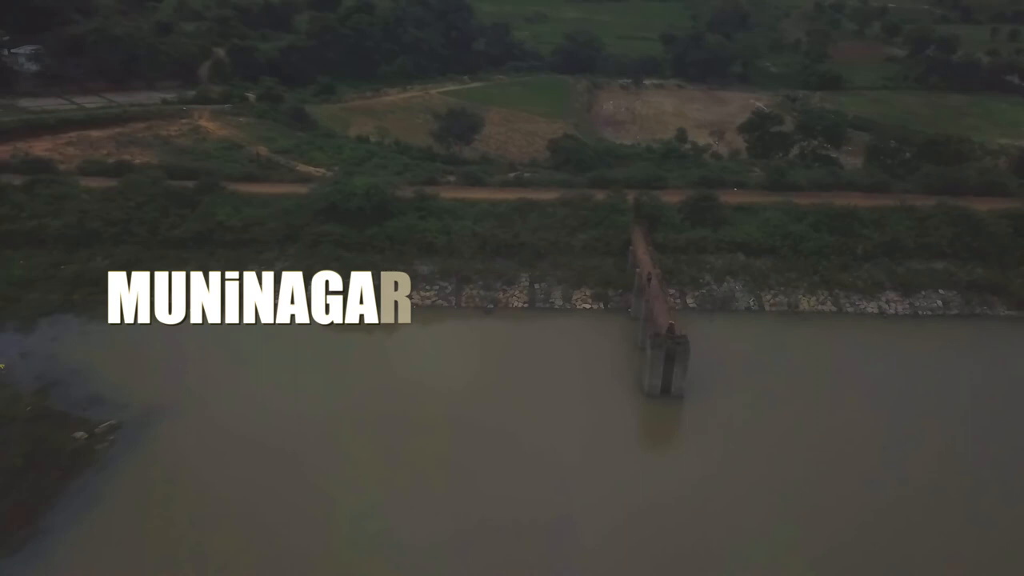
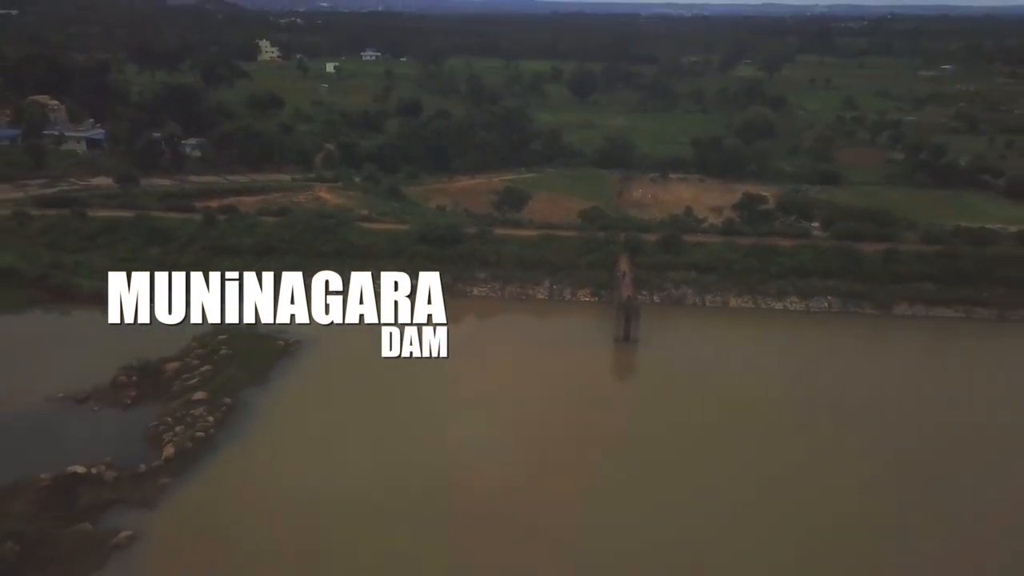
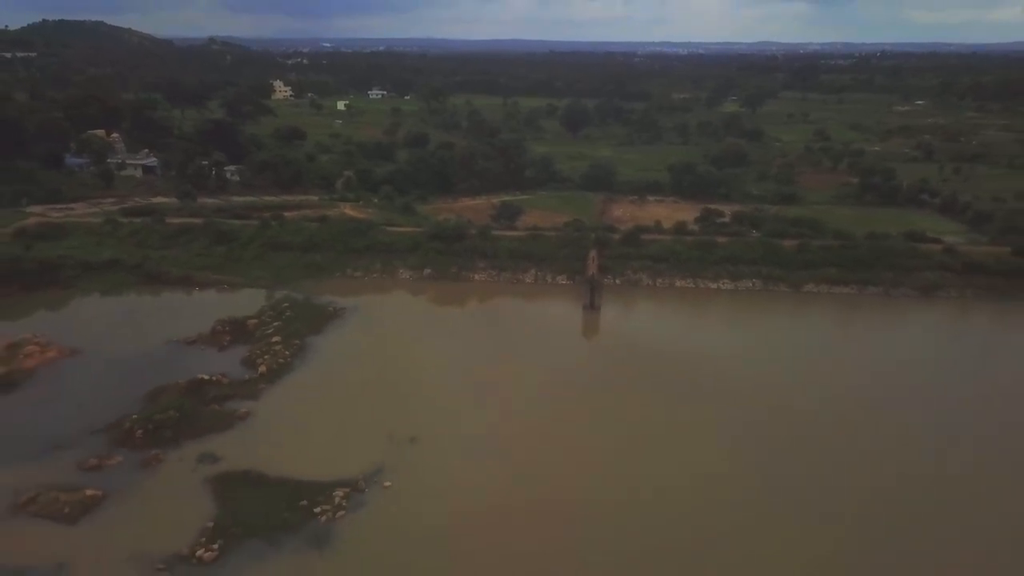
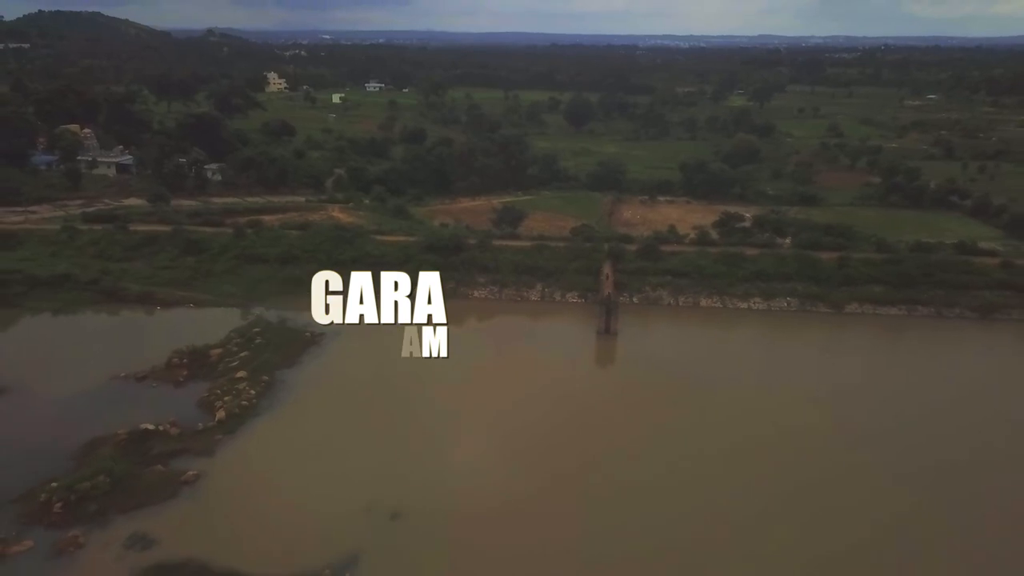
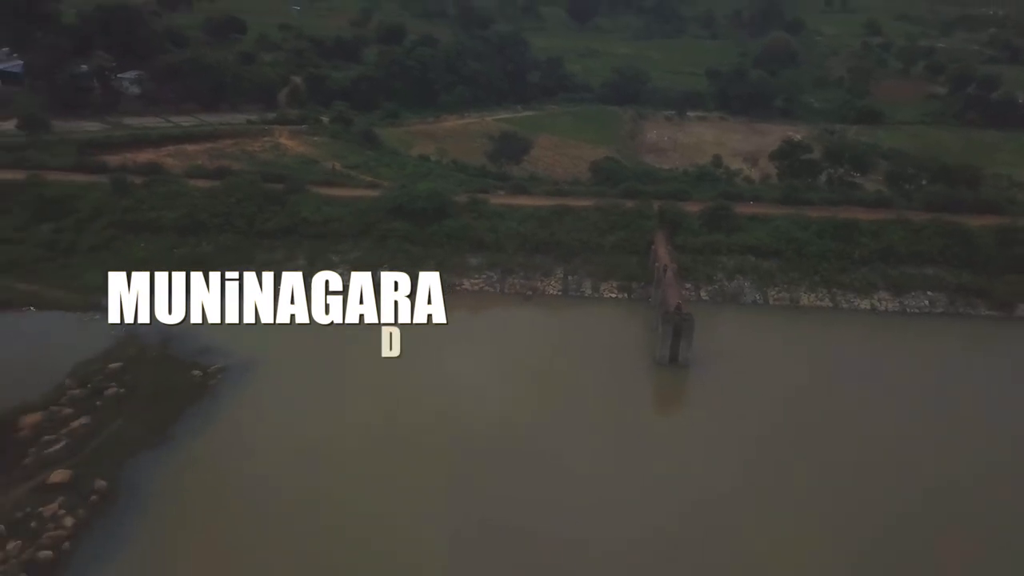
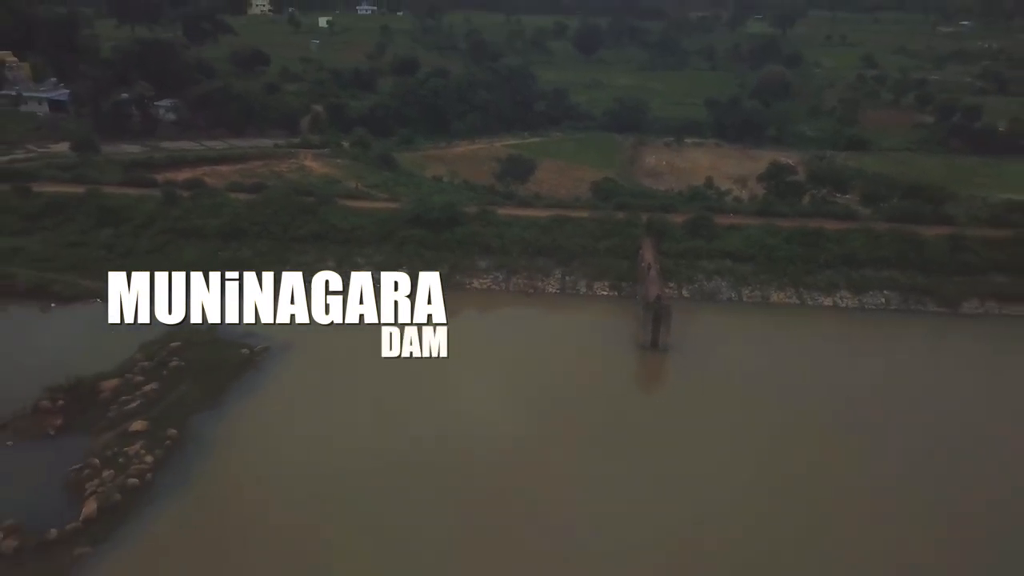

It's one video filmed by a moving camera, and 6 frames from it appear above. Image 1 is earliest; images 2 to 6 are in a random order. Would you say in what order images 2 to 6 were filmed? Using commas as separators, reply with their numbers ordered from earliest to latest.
5, 6, 2, 4, 3
